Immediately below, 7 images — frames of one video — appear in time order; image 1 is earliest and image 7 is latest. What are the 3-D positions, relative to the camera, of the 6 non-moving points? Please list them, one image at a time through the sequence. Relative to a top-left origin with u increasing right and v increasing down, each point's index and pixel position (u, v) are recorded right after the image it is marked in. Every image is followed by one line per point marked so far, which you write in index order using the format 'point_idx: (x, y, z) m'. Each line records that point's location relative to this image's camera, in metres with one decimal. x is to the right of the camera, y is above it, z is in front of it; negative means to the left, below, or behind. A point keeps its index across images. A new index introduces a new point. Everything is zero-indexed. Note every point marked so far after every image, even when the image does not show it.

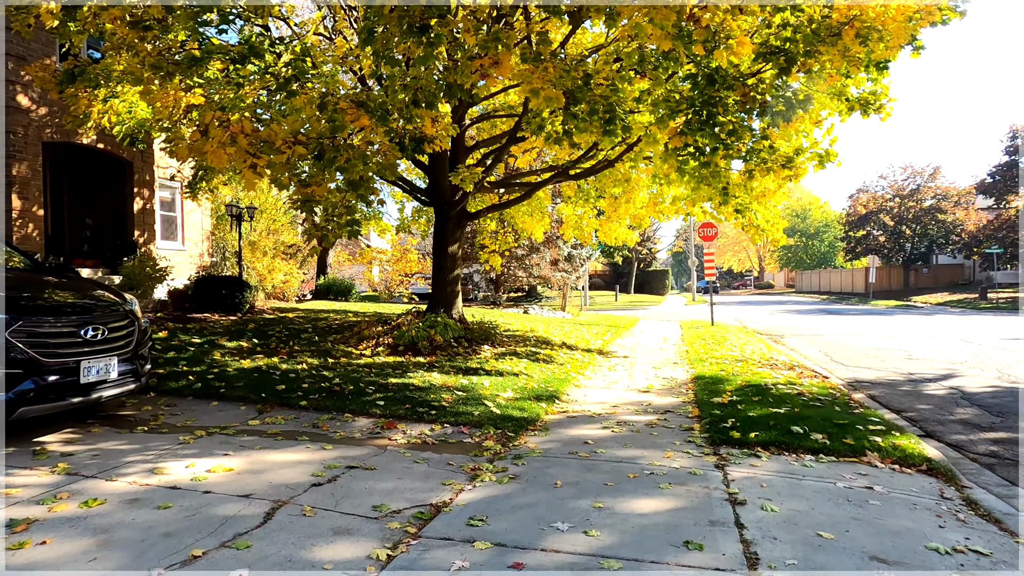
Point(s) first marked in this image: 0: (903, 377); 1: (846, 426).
0: (+6.3, -1.5, +9.0) m
1: (+3.1, -1.3, +5.1) m
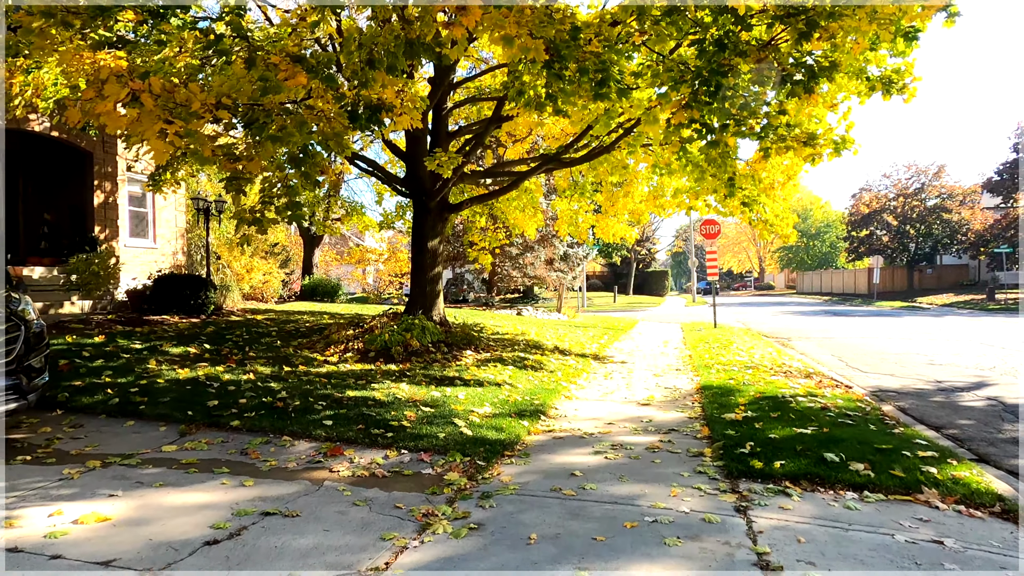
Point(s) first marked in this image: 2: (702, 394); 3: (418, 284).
0: (+6.1, -1.4, +8.1) m
1: (+2.8, -1.2, +4.2) m
2: (+2.3, -1.3, +6.7) m
3: (-1.5, +0.1, +9.1) m
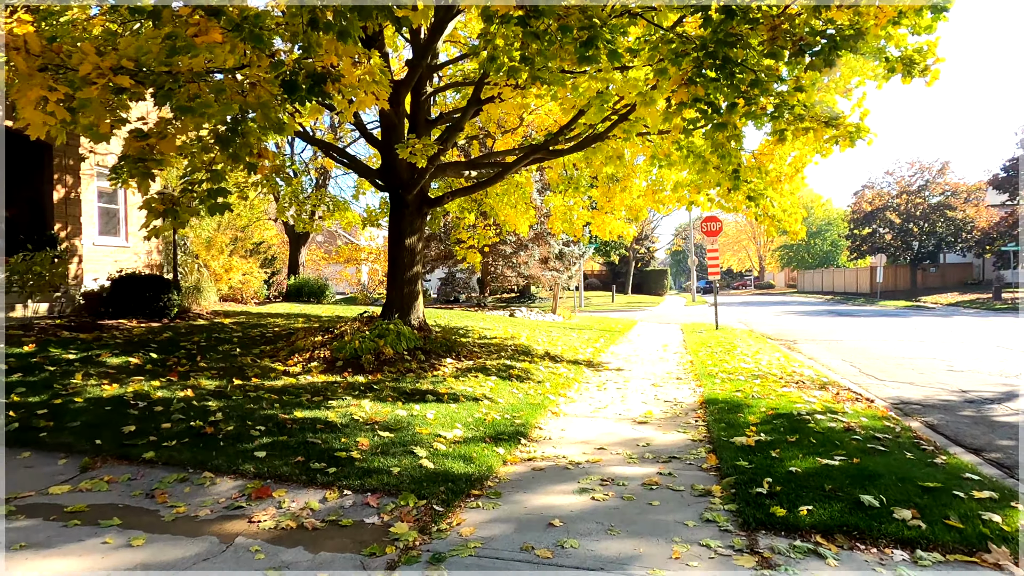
0: (+5.9, -1.5, +7.3) m
1: (+2.6, -1.3, +3.4) m
2: (+2.1, -1.3, +6.0) m
3: (-1.8, 0.0, +8.4) m
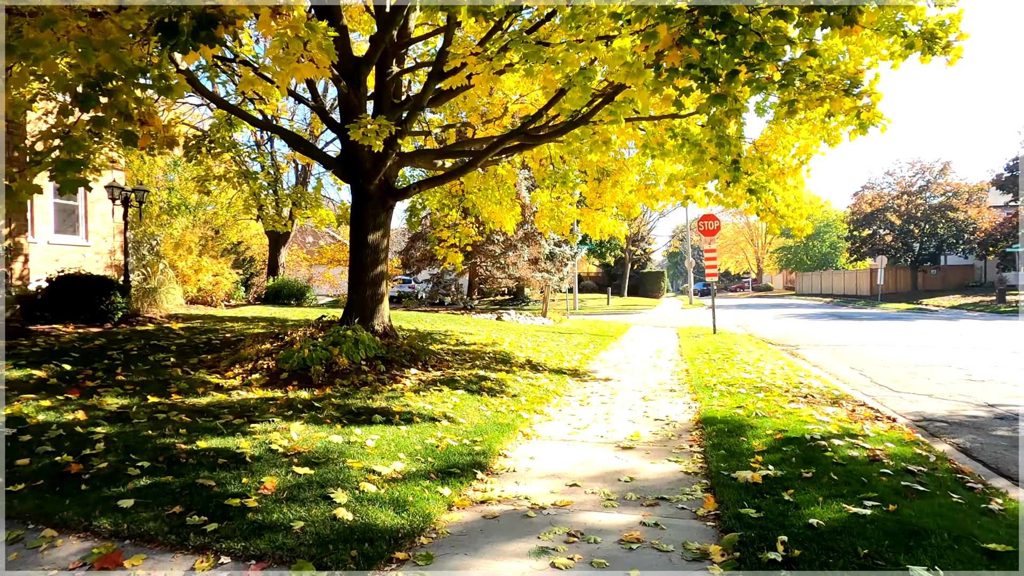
0: (+5.6, -1.5, +6.5) m
1: (+2.3, -1.3, +2.6) m
2: (+1.8, -1.3, +5.1) m
3: (-2.1, 0.0, +7.5) m
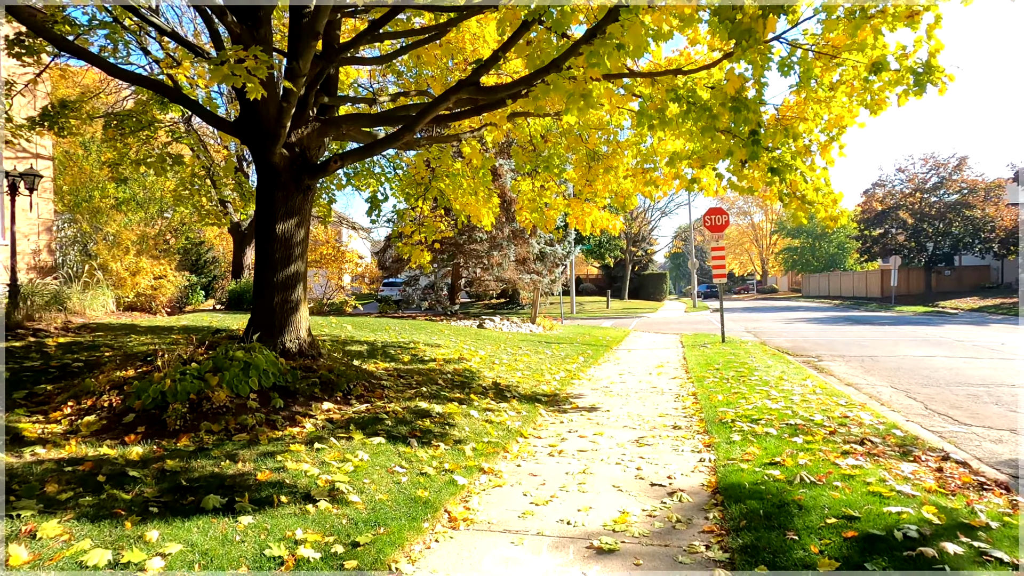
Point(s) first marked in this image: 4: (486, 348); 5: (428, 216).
0: (+5.1, -1.5, +4.7) m
1: (+1.8, -1.3, +0.8) m
2: (+1.3, -1.4, +3.3) m
3: (-2.6, 0.0, +5.8) m
4: (-0.5, -1.1, +10.6) m
5: (-1.8, +1.5, +12.0) m
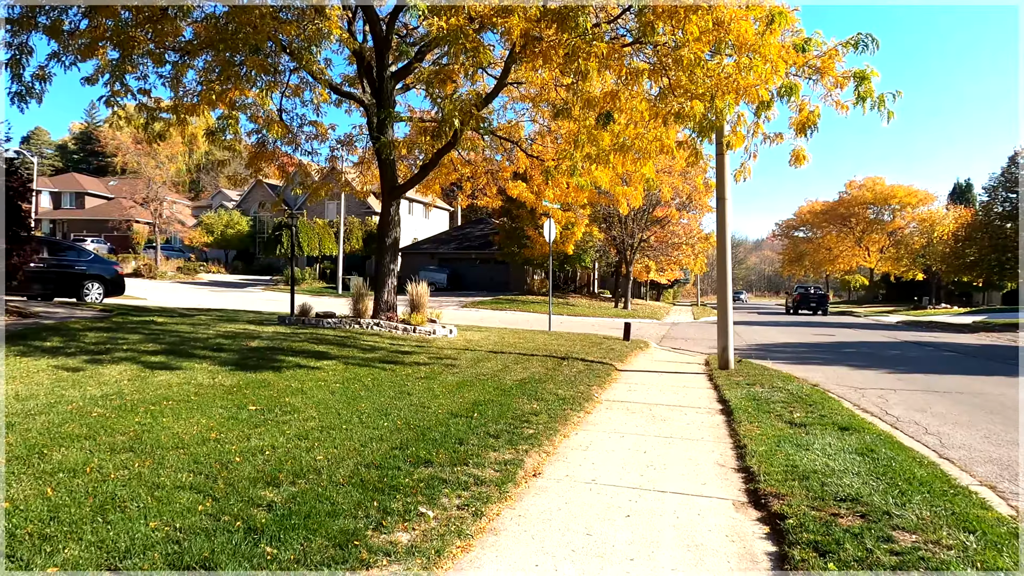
0: (+3.9, -1.7, -0.5) m
1: (+0.7, -1.3, -4.4) m
2: (+0.1, -1.3, -1.9) m
3: (-3.6, +0.3, +0.5) m
4: (-1.6, -0.9, +5.4) m
5: (-2.8, +1.9, +6.7) m
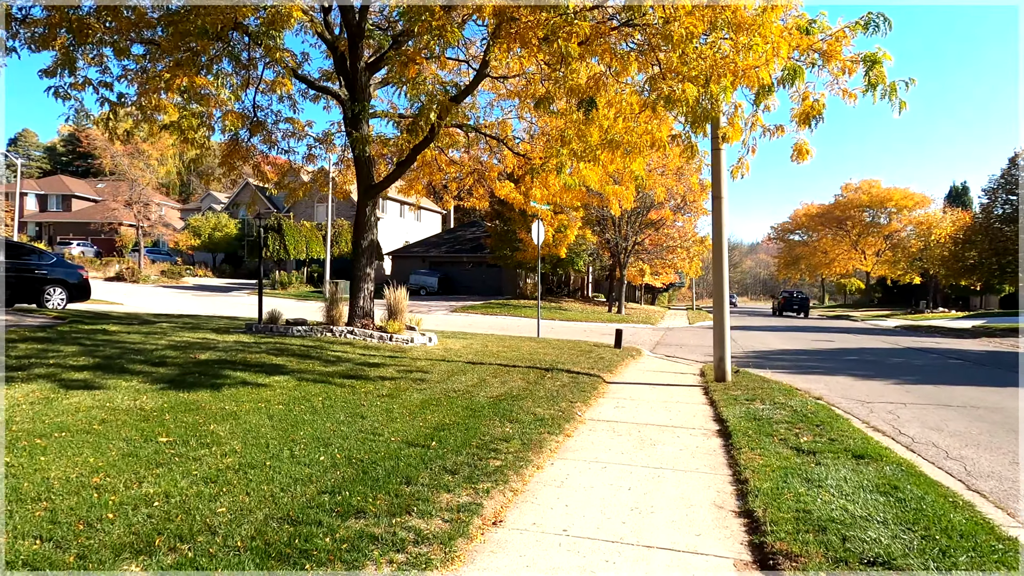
0: (+3.6, -1.8, -1.3) m
1: (+0.4, -1.4, -5.2) m
2: (-0.1, -1.4, -2.7) m
3: (-3.9, +0.3, -0.3) m
4: (-2.0, -0.9, +4.6) m
5: (-3.1, +1.8, +5.9) m
